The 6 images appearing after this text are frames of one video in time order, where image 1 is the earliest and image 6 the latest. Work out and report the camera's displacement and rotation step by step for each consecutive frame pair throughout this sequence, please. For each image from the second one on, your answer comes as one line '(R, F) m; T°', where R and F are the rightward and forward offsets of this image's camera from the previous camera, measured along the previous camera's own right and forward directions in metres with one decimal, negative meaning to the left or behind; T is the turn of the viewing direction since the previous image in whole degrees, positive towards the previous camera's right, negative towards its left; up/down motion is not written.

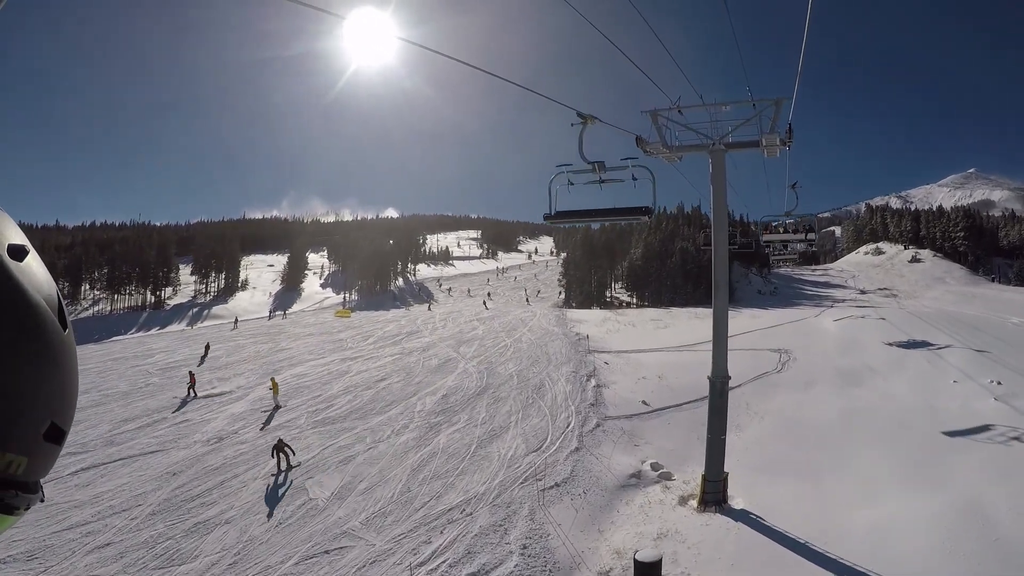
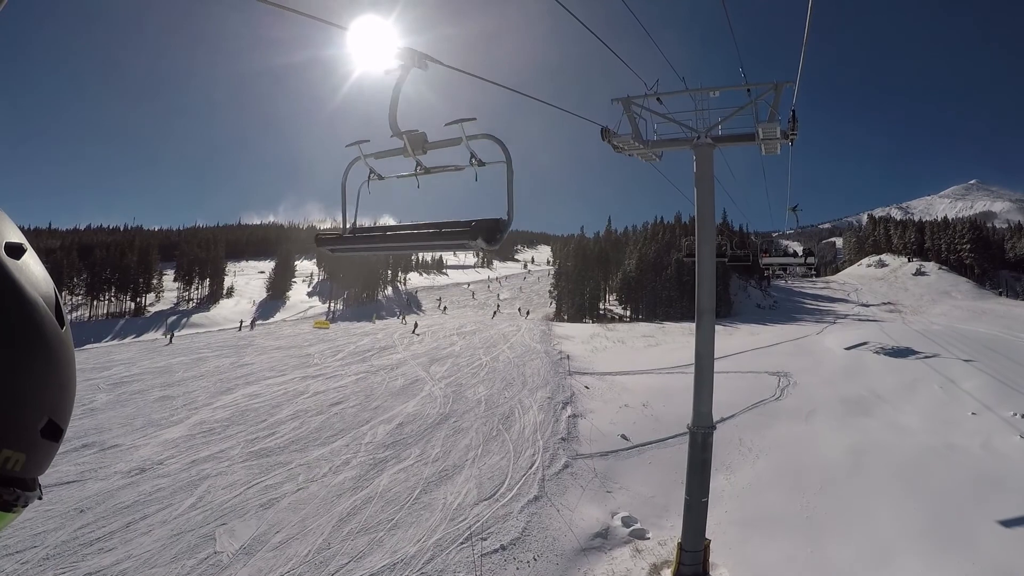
(+1.3, +2.1) m; 0°
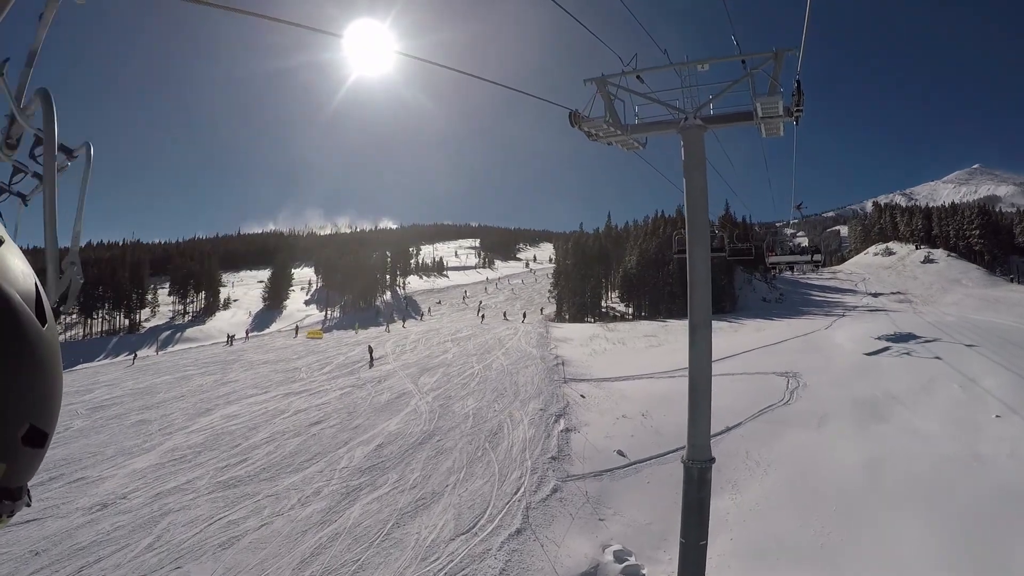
(+0.8, +1.3) m; -1°
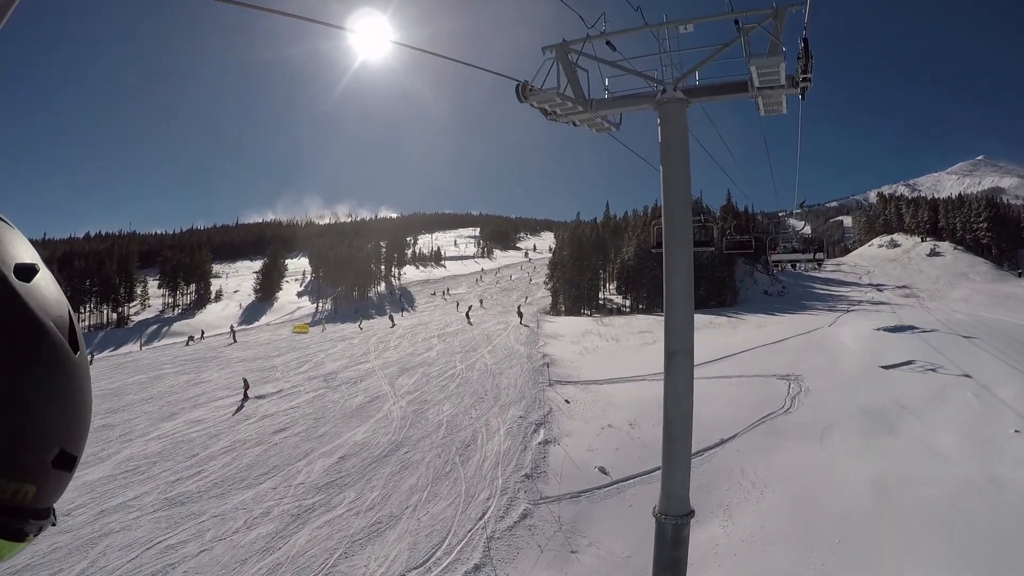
(+0.9, +1.5) m; 0°
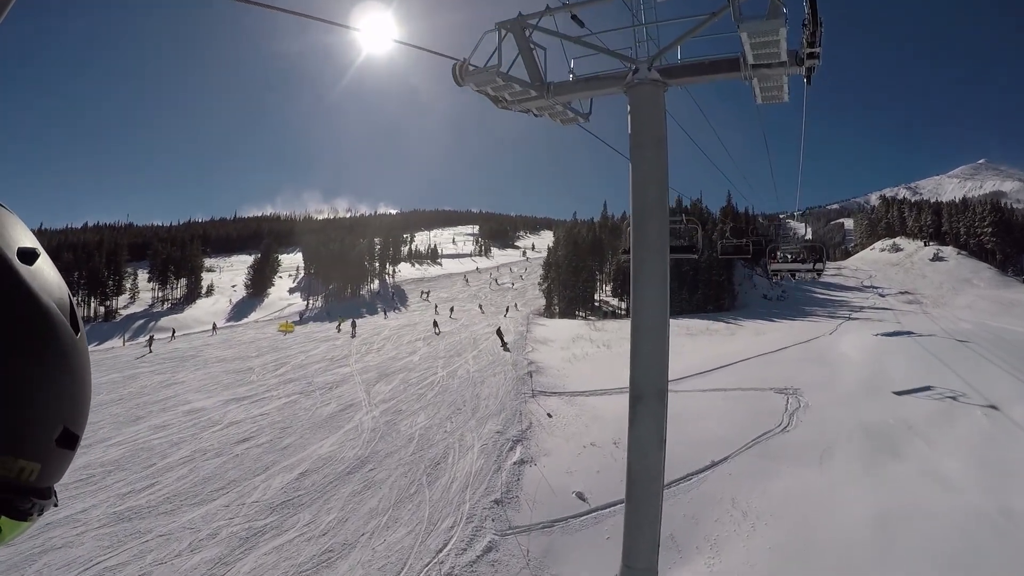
(+0.7, +1.2) m; 0°
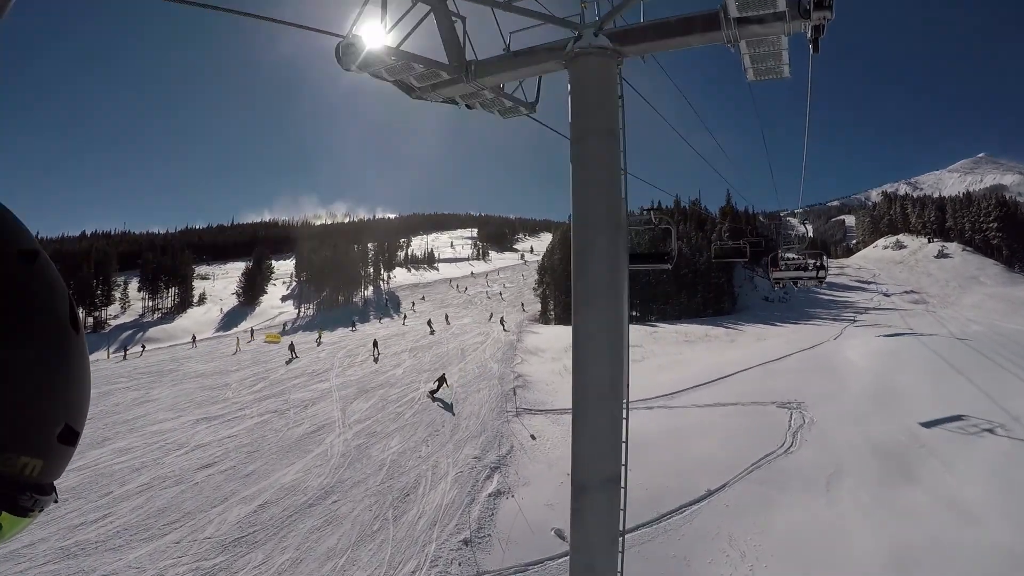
(+0.8, +1.2) m; 0°
